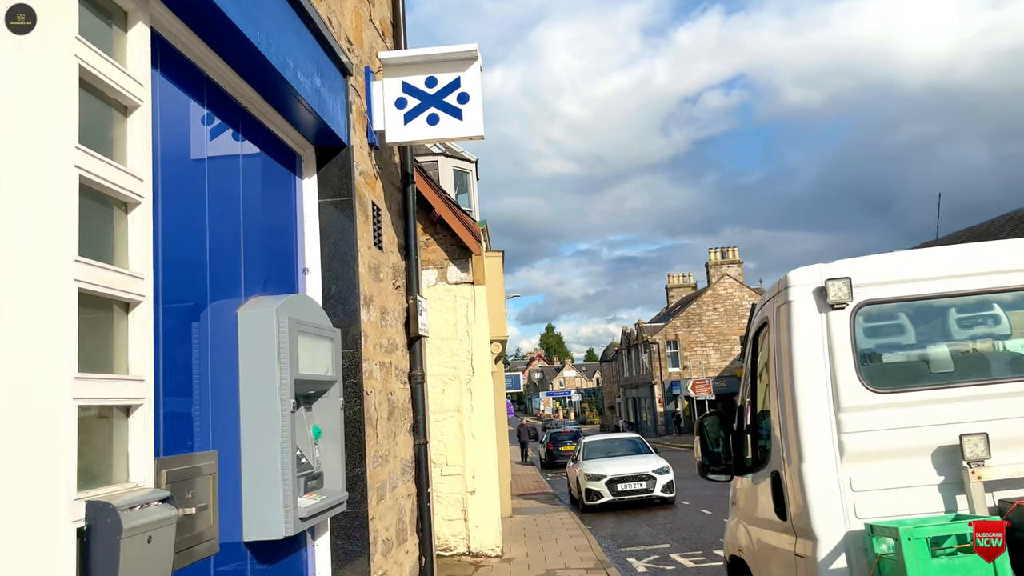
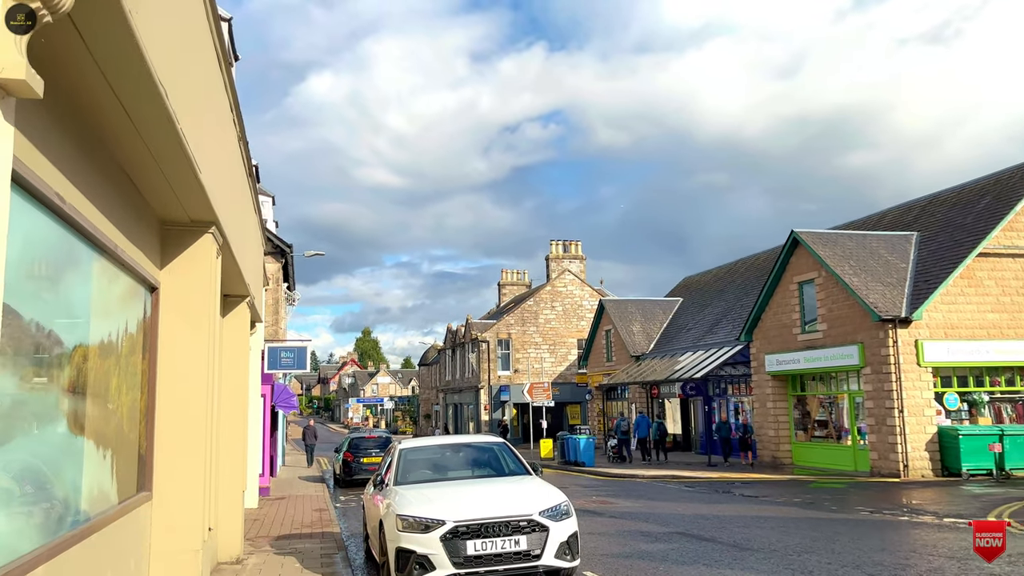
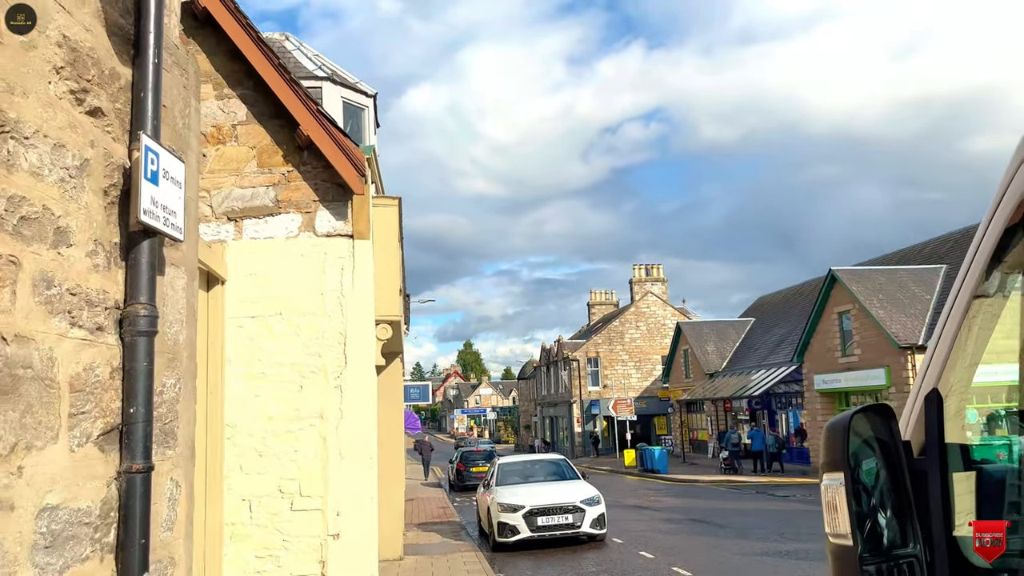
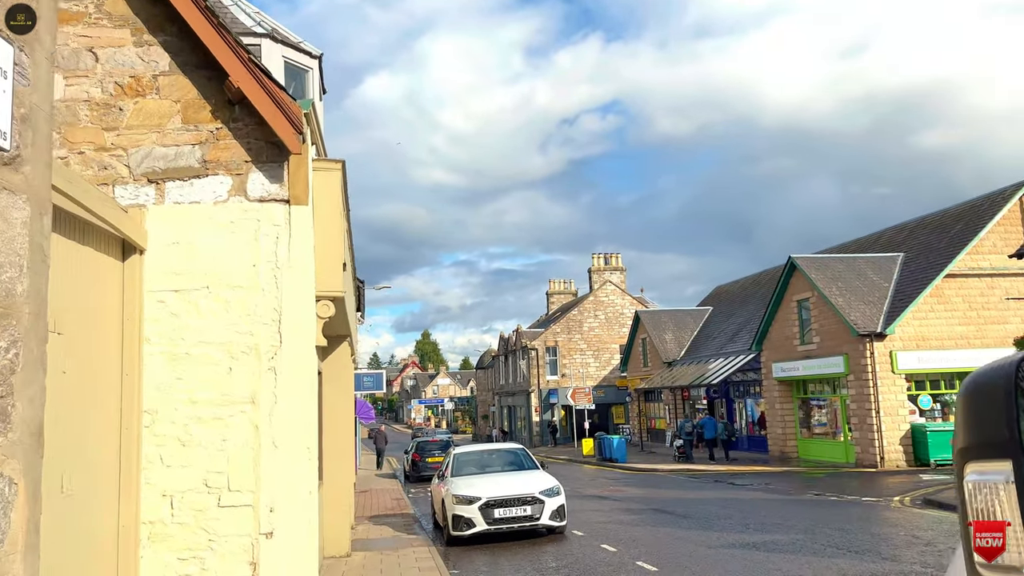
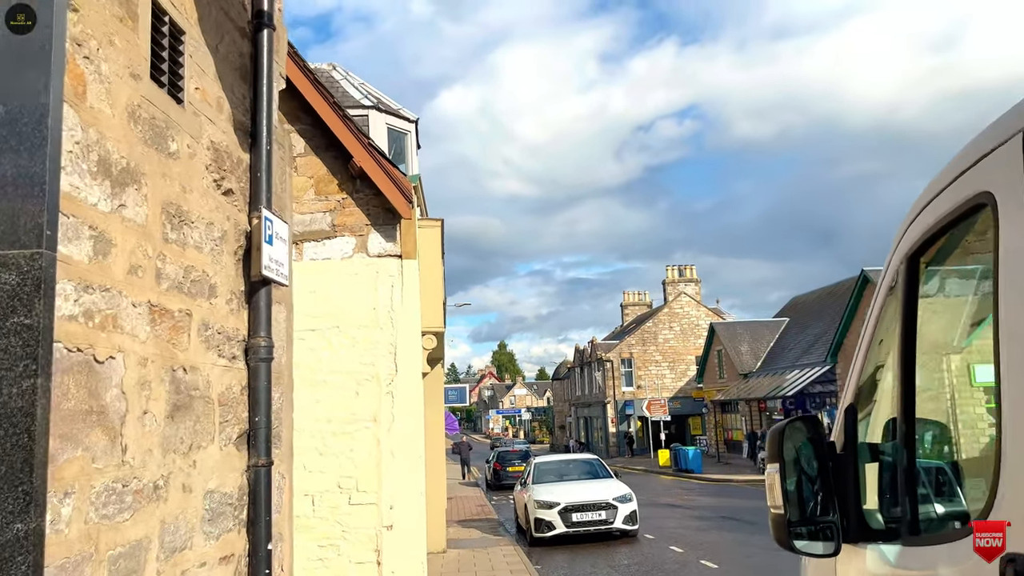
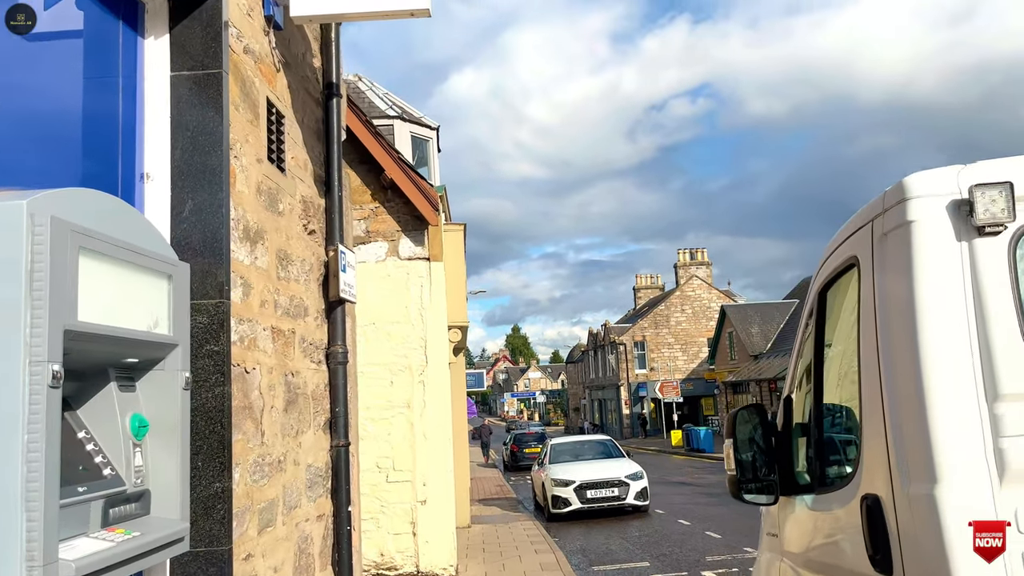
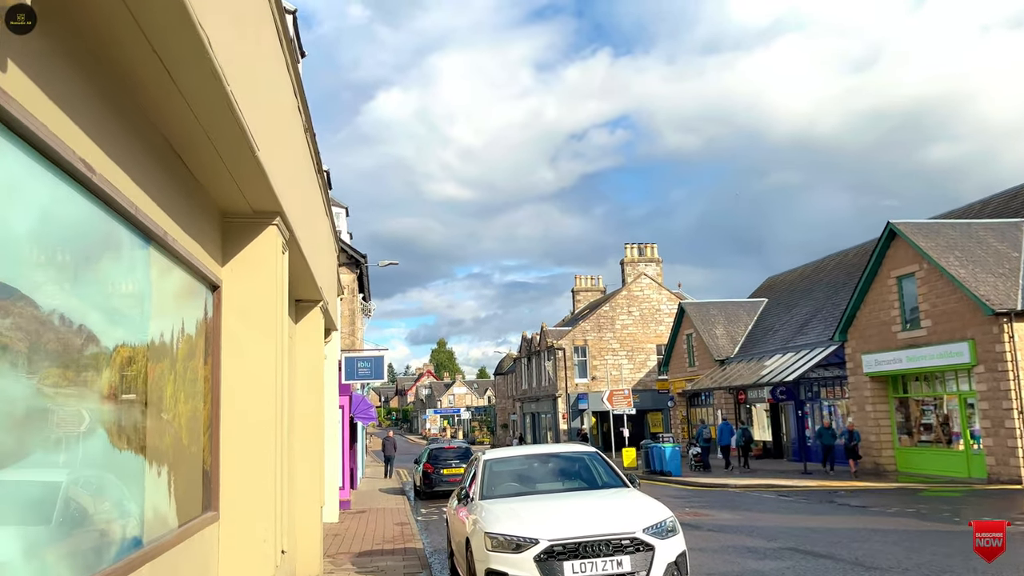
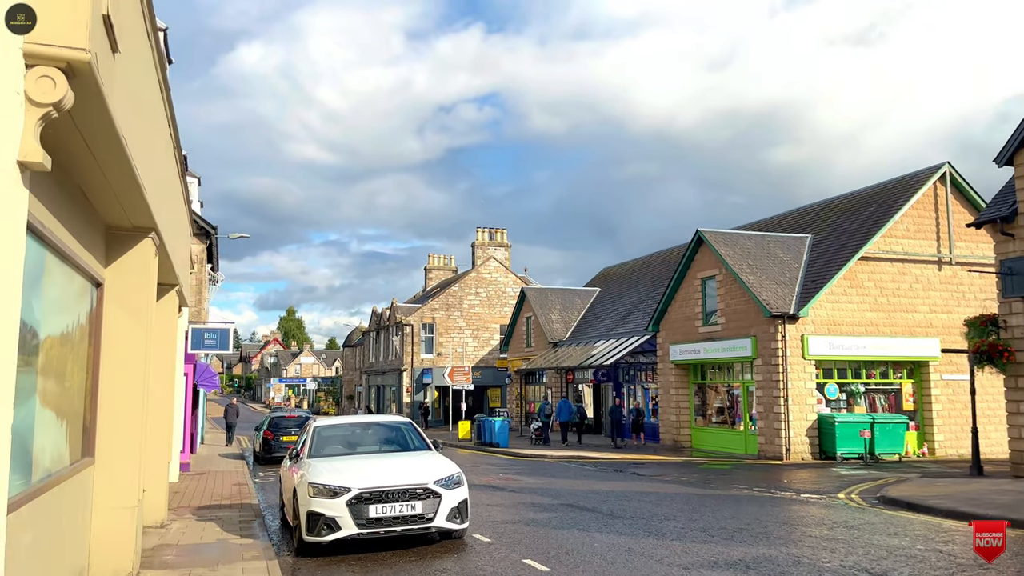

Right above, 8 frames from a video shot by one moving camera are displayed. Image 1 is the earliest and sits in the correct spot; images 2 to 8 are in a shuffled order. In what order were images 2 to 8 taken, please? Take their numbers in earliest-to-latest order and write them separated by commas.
6, 5, 3, 4, 8, 2, 7
